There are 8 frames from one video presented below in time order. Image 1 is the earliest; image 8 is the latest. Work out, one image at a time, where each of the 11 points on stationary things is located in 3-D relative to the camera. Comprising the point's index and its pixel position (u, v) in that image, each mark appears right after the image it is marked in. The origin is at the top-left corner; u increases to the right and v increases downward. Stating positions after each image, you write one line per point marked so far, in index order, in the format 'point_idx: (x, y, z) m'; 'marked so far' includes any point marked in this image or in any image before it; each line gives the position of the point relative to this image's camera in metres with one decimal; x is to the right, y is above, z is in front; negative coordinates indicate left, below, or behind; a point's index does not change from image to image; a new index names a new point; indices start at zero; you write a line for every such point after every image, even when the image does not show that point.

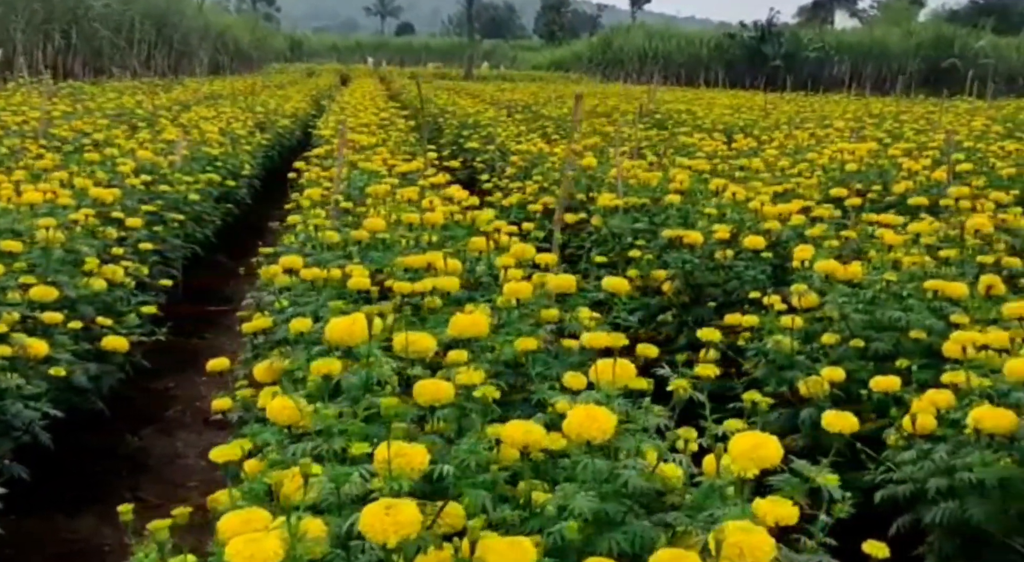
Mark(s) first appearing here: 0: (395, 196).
0: (-0.7, +0.5, +6.9) m
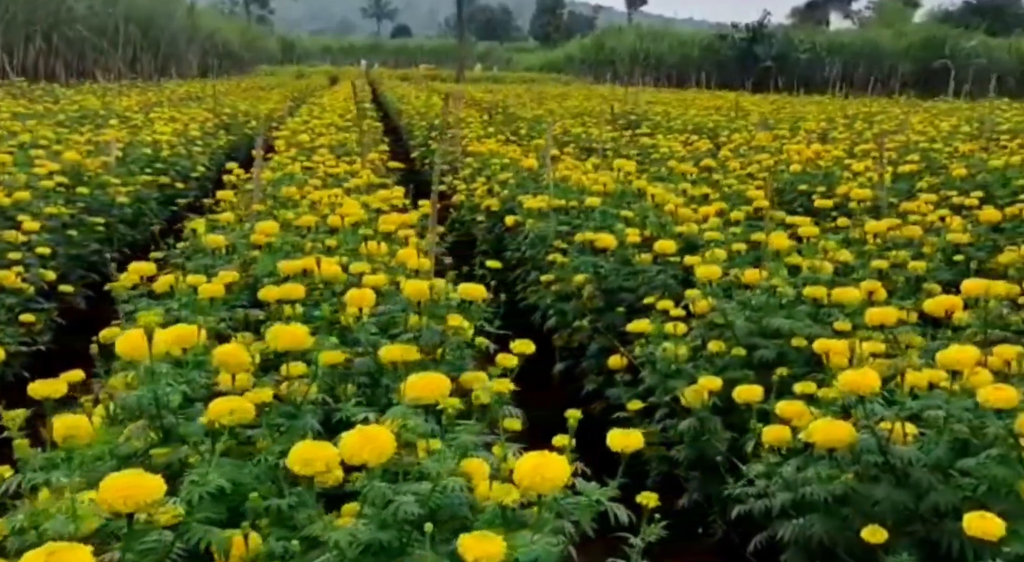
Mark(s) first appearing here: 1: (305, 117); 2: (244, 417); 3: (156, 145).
0: (-1.1, +0.5, +6.8) m
1: (-2.9, +2.7, +18.7) m
2: (-0.6, -0.3, +2.8) m
3: (-3.5, +1.4, +12.3) m
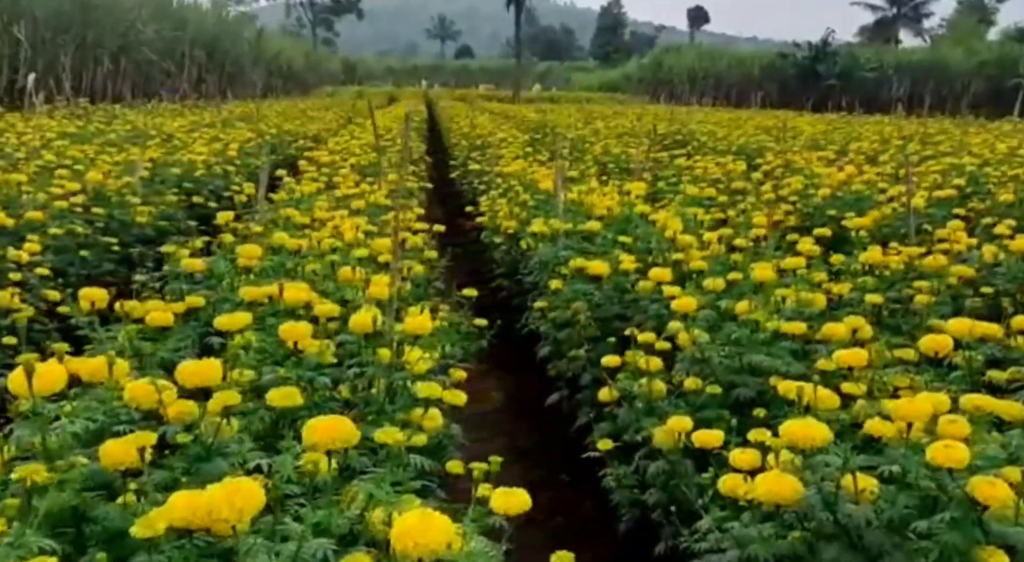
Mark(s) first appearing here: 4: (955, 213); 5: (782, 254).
0: (-1.1, +0.3, +6.6) m
1: (-2.3, +2.4, +18.6) m
2: (-0.8, -0.4, +2.6) m
3: (-3.2, +1.2, +12.3) m
4: (+3.1, +0.5, +8.6) m
5: (+1.2, +0.1, +5.7) m
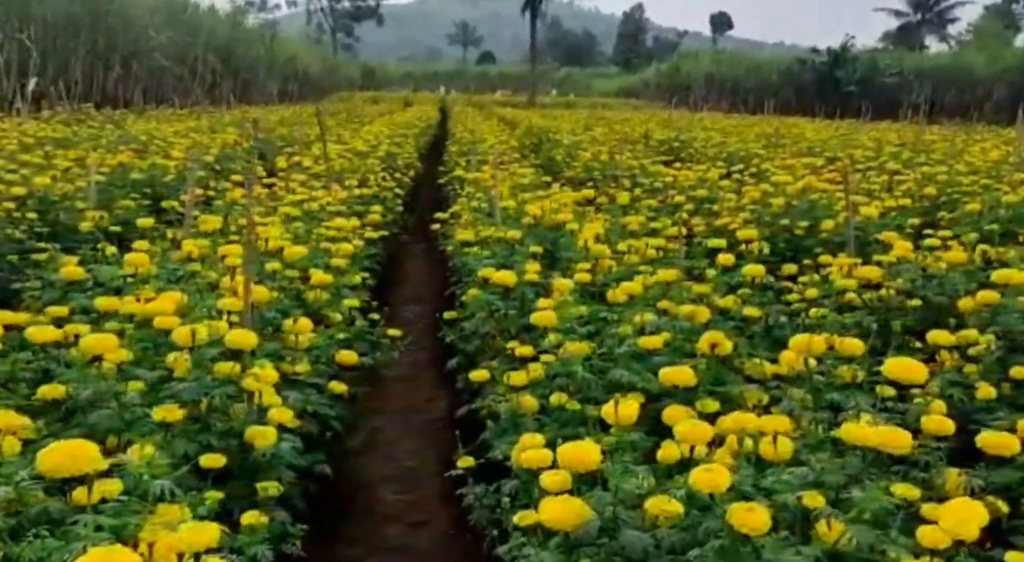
0: (-1.5, +0.3, +6.5) m
1: (-2.5, +2.3, +18.6) m
2: (-1.3, -0.4, +2.5) m
3: (-3.6, +1.1, +12.2) m
4: (+2.8, +0.4, +8.5) m
5: (+0.8, +0.1, +5.5) m
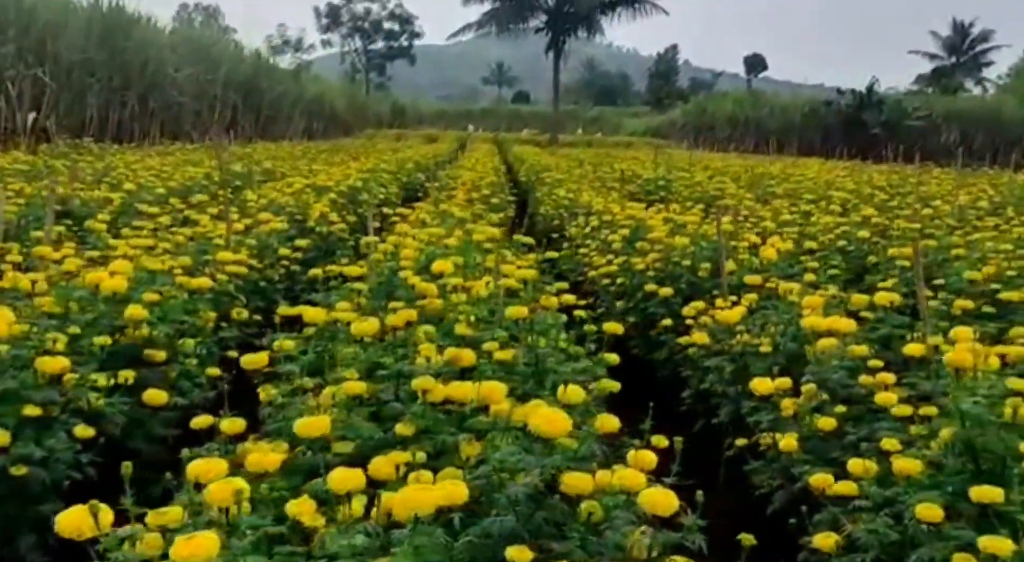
0: (-2.3, +0.1, +6.4) m
1: (-3.0, +1.7, +18.5) m
2: (-2.2, -0.5, +2.3) m
3: (-4.2, +0.8, +12.2) m
4: (+2.0, +0.1, +8.2) m
5: (0.0, -0.1, +5.3) m
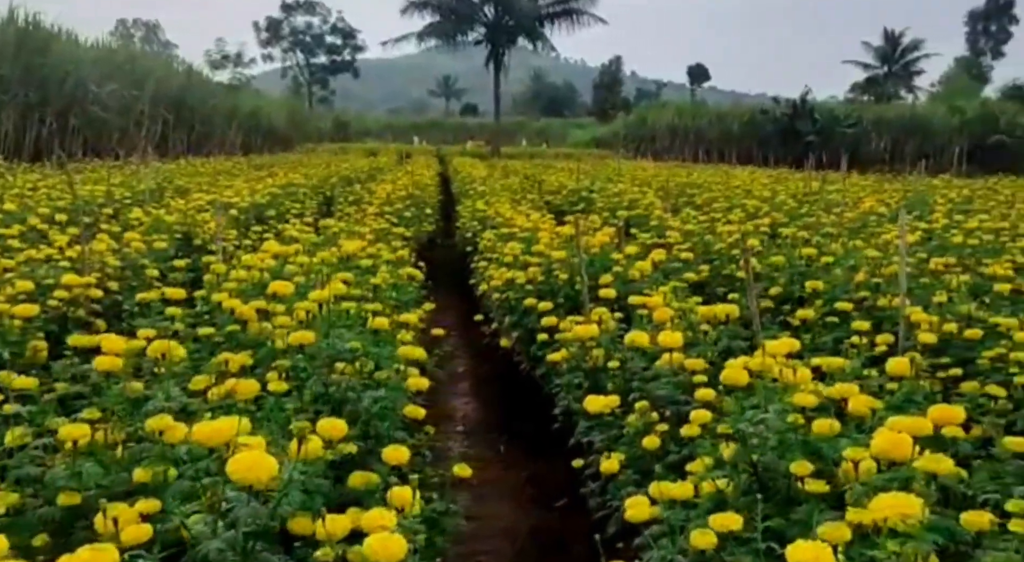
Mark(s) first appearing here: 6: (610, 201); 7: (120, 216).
0: (-3.1, 0.0, +6.0) m
1: (-4.3, +1.5, +18.1) m
2: (-2.8, -0.6, +2.0) m
3: (-5.2, +0.6, +11.7) m
4: (+1.2, 0.0, +8.0) m
5: (-0.7, -0.2, +5.1) m
6: (+1.4, +1.2, +18.5) m
7: (-3.9, +0.5, +11.6) m
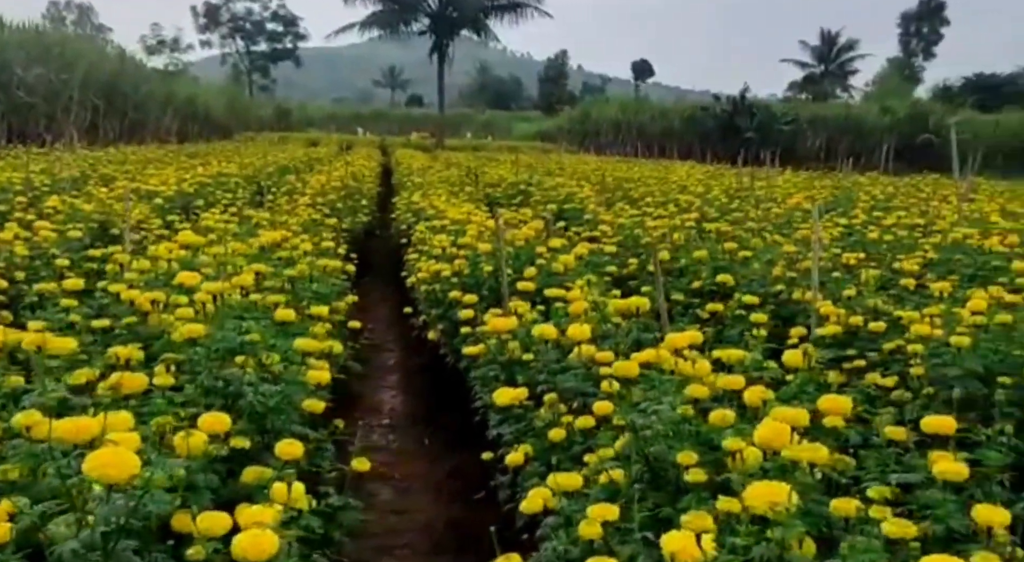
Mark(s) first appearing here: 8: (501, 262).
0: (-3.5, 0.0, +5.8) m
1: (-5.3, +1.6, +17.8) m
2: (-3.0, -0.5, +1.8) m
3: (-5.9, +0.7, +11.4) m
4: (+0.7, +0.1, +8.0) m
5: (-1.1, -0.1, +5.0) m
6: (+0.4, +1.3, +18.5) m
7: (-4.5, +0.6, +11.3) m
8: (-0.1, +0.1, +8.6) m
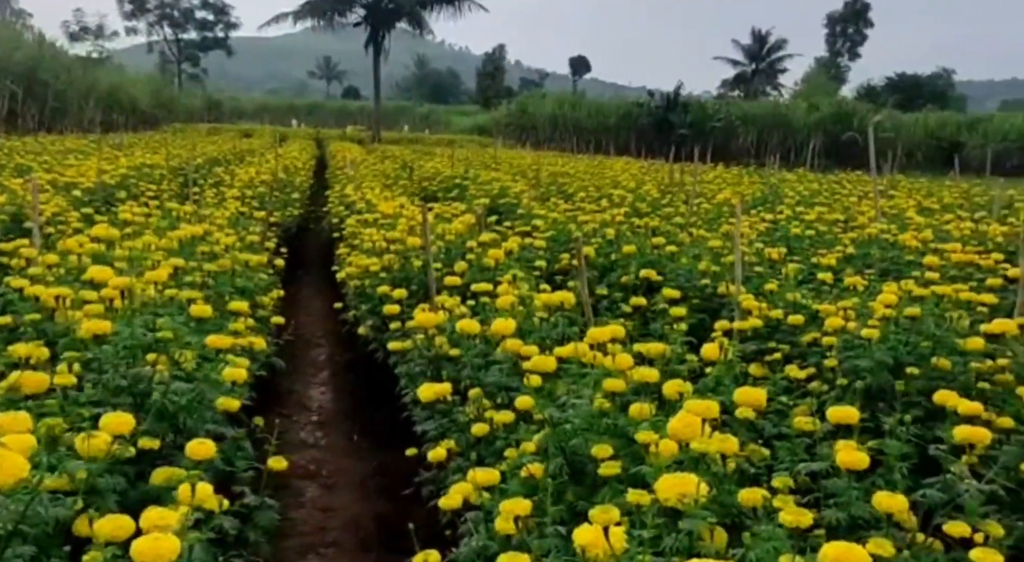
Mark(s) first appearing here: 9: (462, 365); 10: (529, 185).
0: (-3.8, +0.1, +5.6) m
1: (-6.2, +1.7, +17.5) m
2: (-3.1, -0.5, +1.6) m
3: (-6.5, +0.7, +11.0) m
4: (+0.2, +0.1, +8.0) m
5: (-1.4, -0.1, +4.9) m
6: (-0.6, +1.4, +18.4) m
7: (-5.1, +0.7, +11.0) m
8: (-0.6, +0.2, +8.5) m
9: (-0.2, -0.4, +5.2) m
10: (+0.1, +1.5, +19.5) m
